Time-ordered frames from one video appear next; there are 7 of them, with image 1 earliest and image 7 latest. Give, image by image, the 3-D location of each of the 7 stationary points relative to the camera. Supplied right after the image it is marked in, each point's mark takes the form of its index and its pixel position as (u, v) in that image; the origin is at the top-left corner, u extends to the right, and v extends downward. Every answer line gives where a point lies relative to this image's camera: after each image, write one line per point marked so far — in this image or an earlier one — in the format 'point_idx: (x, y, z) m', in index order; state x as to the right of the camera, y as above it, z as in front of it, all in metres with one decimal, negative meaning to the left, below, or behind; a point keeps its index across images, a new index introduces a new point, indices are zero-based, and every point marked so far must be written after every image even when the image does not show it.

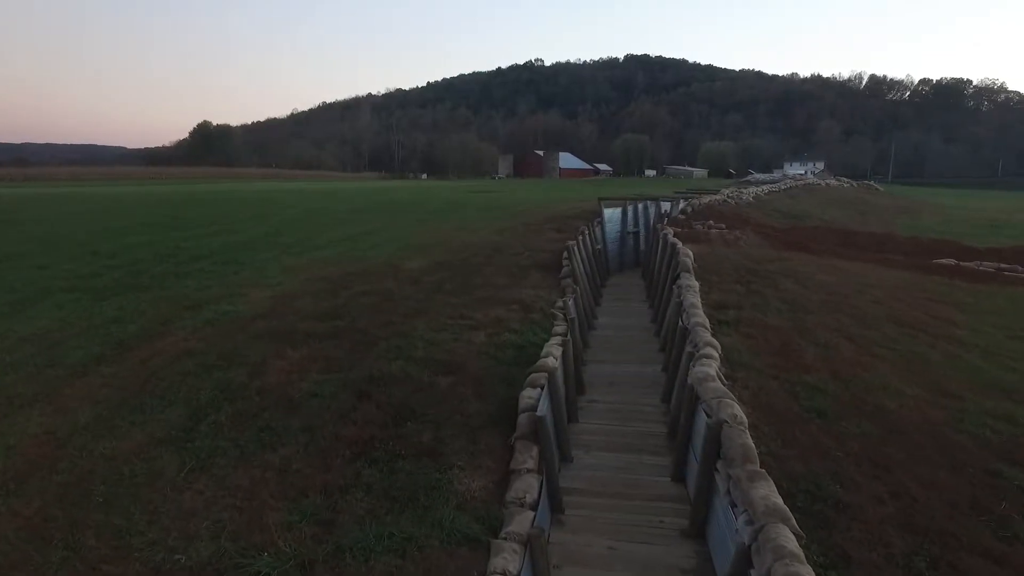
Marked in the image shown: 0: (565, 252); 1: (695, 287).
0: (+1.4, +0.9, +16.1) m
1: (+3.6, 0.0, +12.4) m
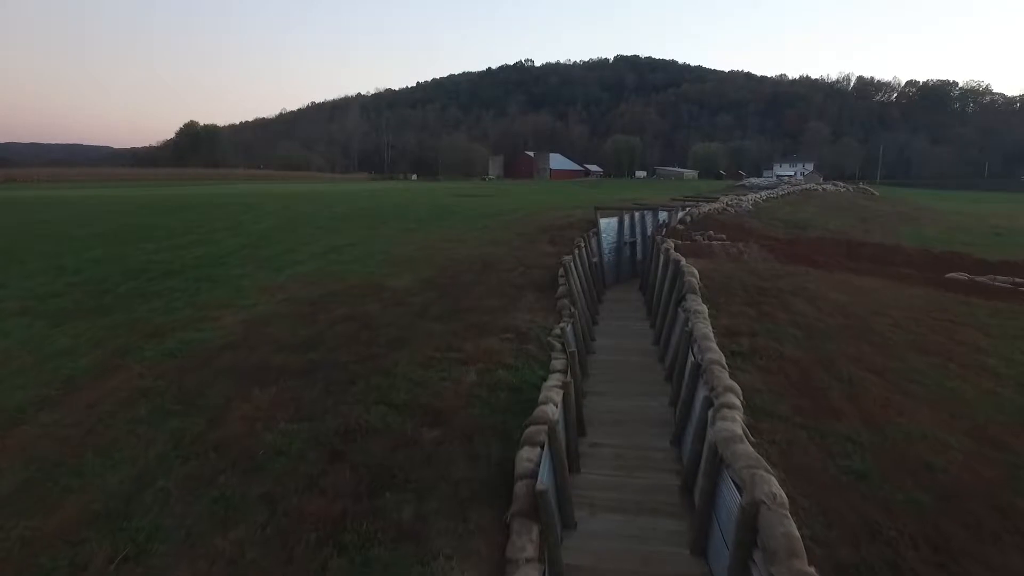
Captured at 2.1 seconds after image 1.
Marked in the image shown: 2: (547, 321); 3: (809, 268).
0: (+1.2, +0.5, +15.1) m
1: (+3.5, -0.4, +11.5) m
2: (+0.7, -0.6, +11.9) m
3: (+8.4, +0.6, +18.0) m
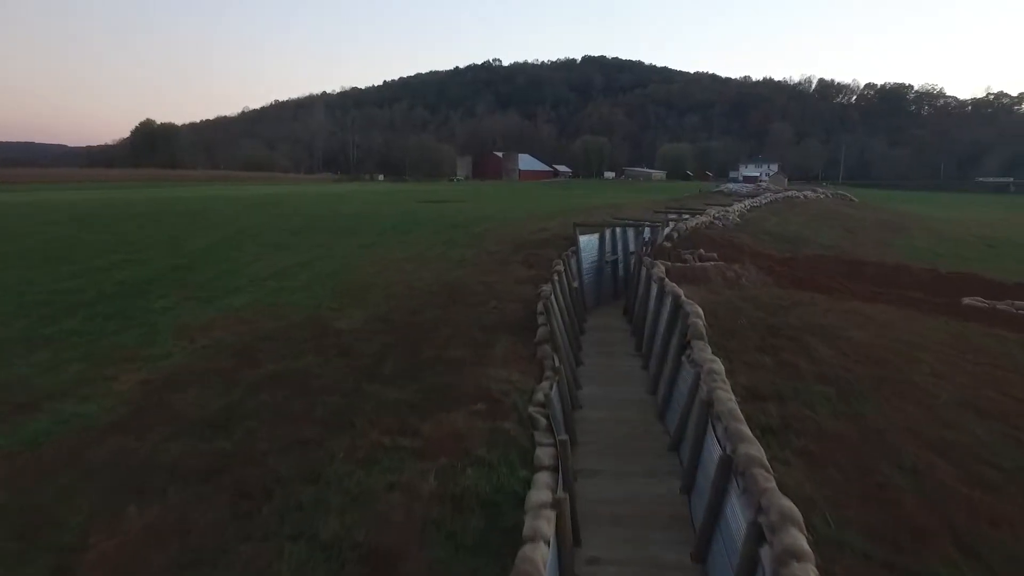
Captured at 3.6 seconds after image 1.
0: (+0.6, -0.3, +12.9) m
1: (+3.0, -1.2, +9.3) m
2: (+0.2, -1.4, +9.7) m
3: (+7.7, -0.2, +16.1) m
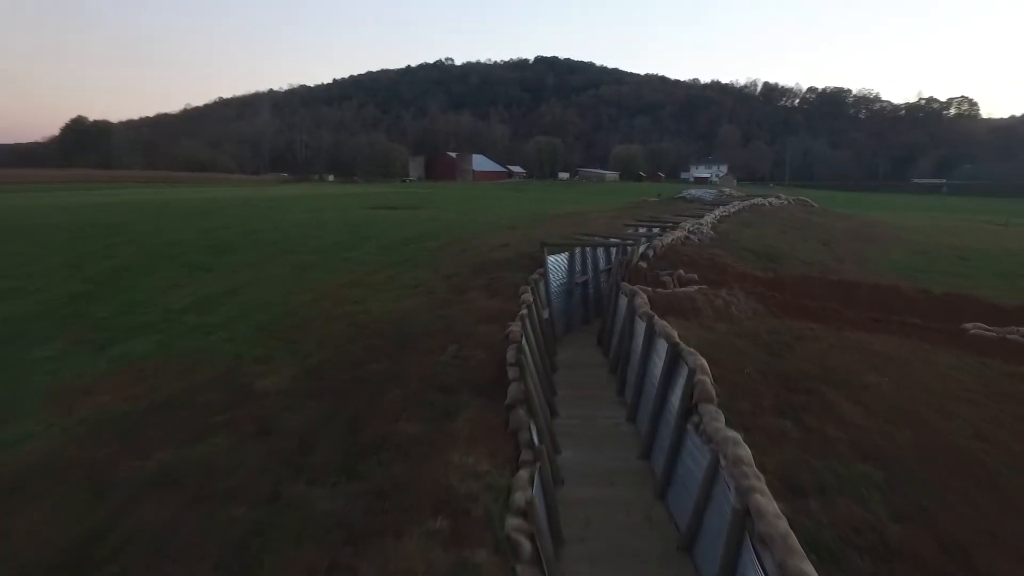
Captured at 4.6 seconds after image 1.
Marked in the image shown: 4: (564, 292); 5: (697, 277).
0: (0.0, -1.1, +10.7) m
1: (+2.7, -1.9, +7.4) m
2: (-0.1, -2.2, +7.5) m
3: (+6.8, -0.8, +14.4) m
4: (+1.4, -0.1, +17.6) m
5: (+5.1, +0.3, +17.4) m
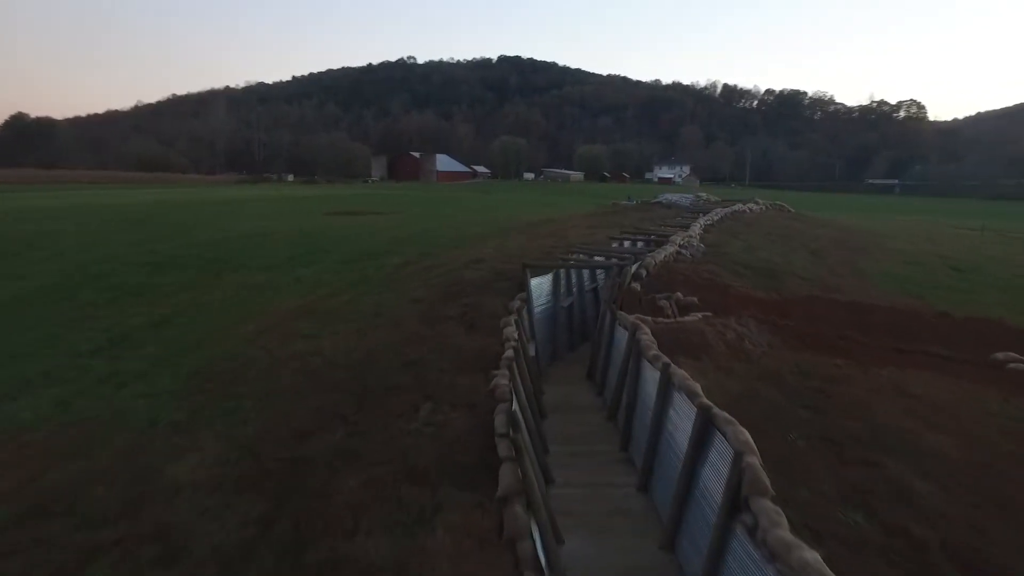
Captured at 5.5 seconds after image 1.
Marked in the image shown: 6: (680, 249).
0: (-0.2, -1.7, +8.6) m
1: (+2.7, -2.6, +5.4) m
2: (-0.1, -2.8, +5.3) m
3: (+6.4, -1.5, +12.6) m
4: (+0.9, -0.8, +15.5) m
5: (+4.6, -0.4, +15.5) m
6: (+5.2, +1.2, +19.7) m
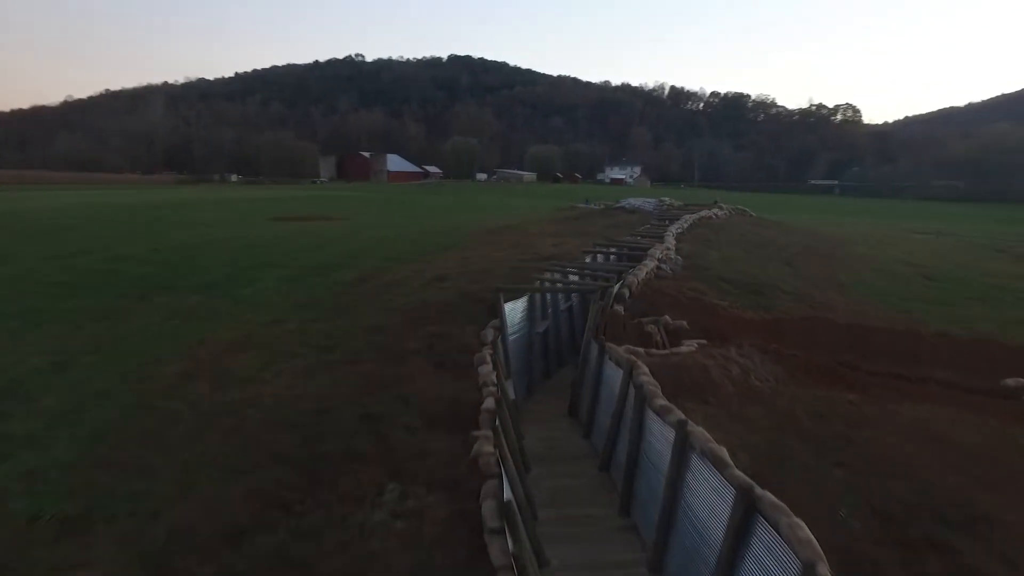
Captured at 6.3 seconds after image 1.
0: (-0.2, -2.3, +6.8) m
1: (+2.9, -3.1, +3.8) m
2: (+0.1, -3.4, +3.5) m
3: (+6.0, -1.9, +11.3) m
4: (+0.3, -1.3, +13.8) m
5: (+3.9, -0.9, +14.0) m
6: (+4.3, +0.7, +18.3) m
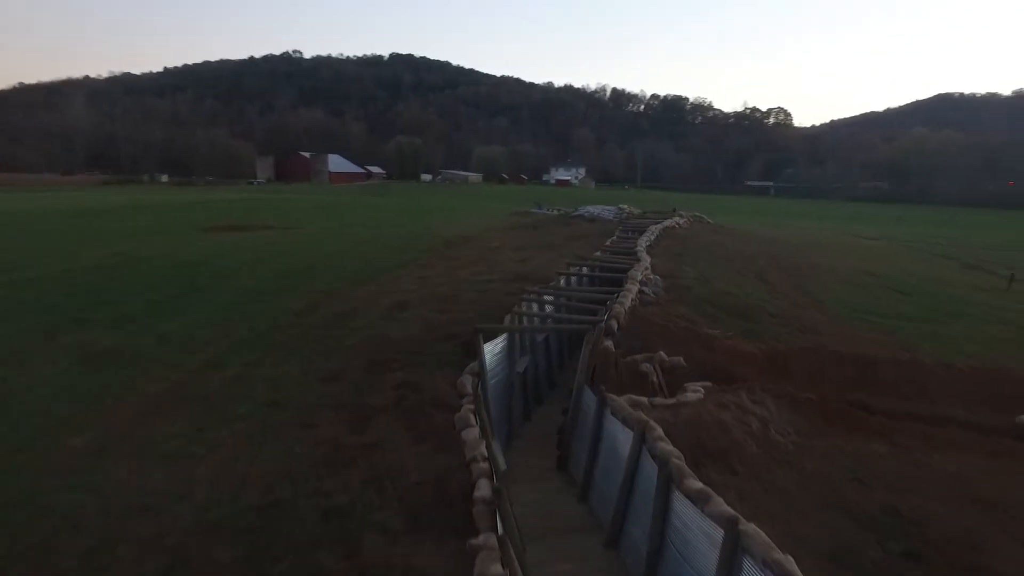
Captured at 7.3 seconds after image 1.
0: (0.0, -3.0, +5.0) m
1: (+3.4, -3.8, +2.3) m
2: (+0.6, -4.1, +1.8) m
3: (+5.9, -2.6, +10.1) m
4: (-0.1, -2.0, +12.1) m
5: (+3.5, -1.5, +12.6) m
6: (+3.5, 0.0, +16.9) m
